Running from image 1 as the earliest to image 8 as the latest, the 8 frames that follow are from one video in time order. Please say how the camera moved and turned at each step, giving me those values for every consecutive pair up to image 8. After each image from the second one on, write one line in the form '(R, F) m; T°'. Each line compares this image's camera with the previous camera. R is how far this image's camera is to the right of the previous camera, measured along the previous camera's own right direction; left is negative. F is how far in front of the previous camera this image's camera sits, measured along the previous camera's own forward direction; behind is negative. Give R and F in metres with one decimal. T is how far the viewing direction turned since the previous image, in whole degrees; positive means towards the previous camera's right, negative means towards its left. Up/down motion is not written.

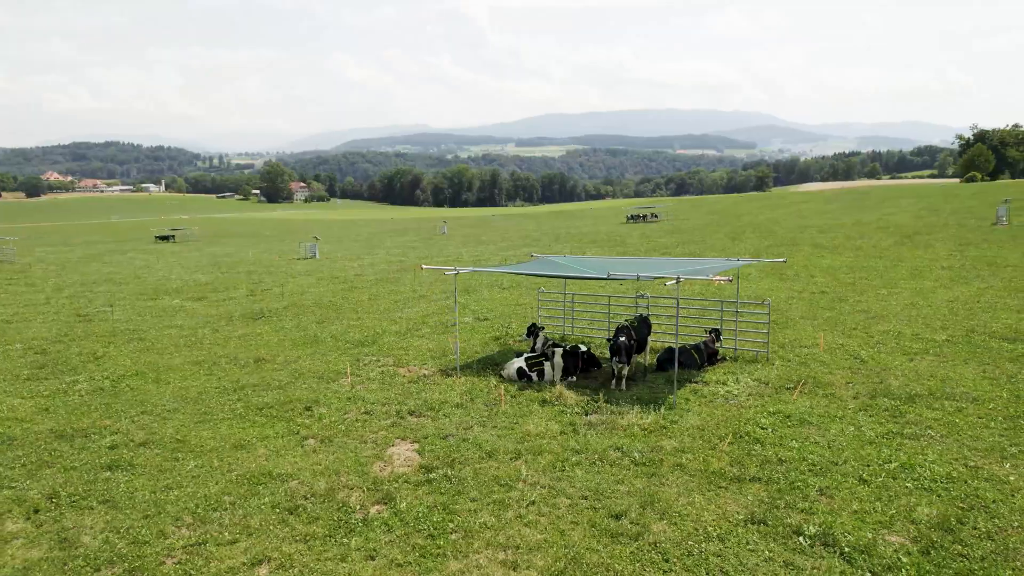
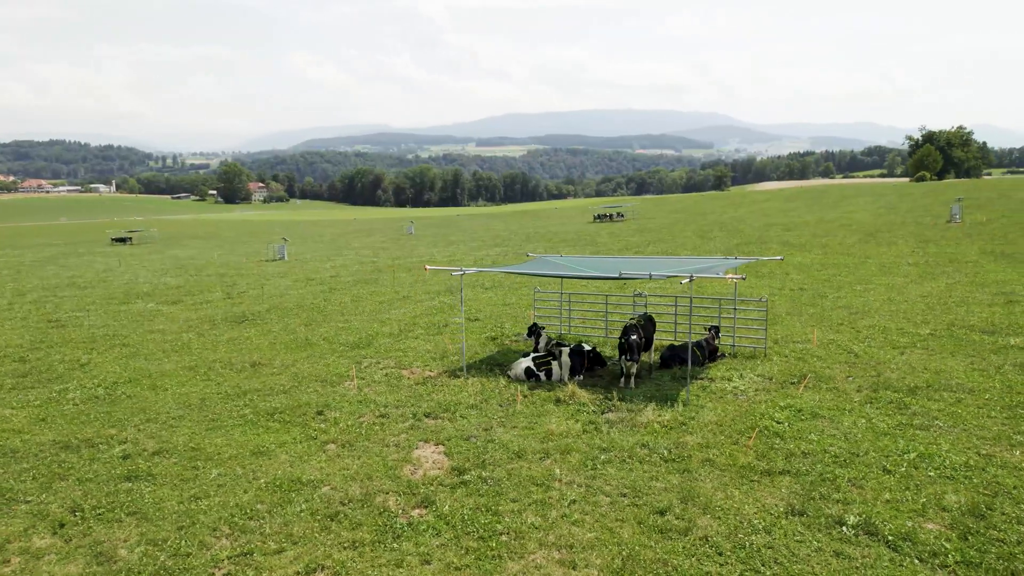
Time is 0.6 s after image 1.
(-0.9, 0.0) m; +3°
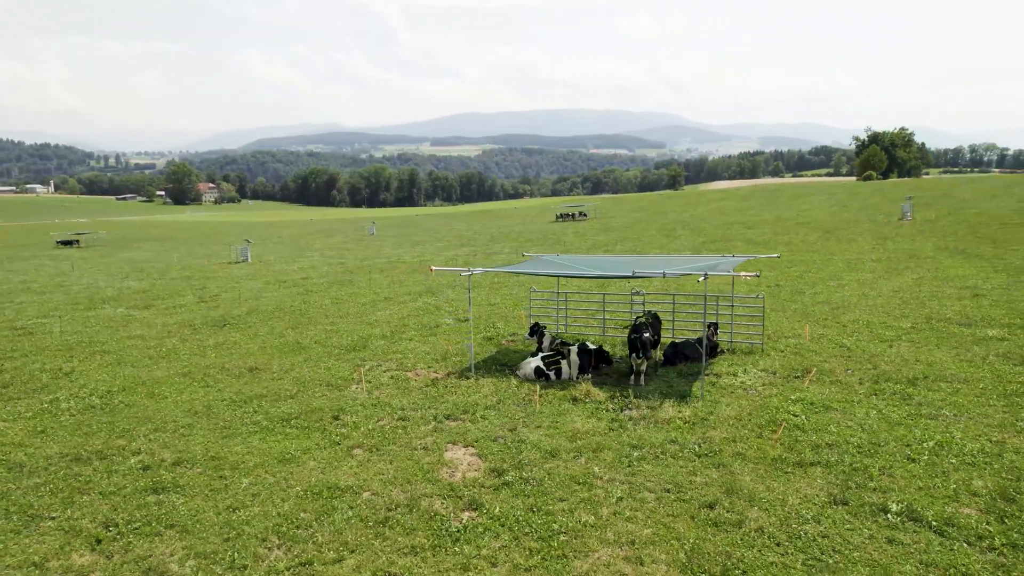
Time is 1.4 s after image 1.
(-1.1, 0.0) m; +4°
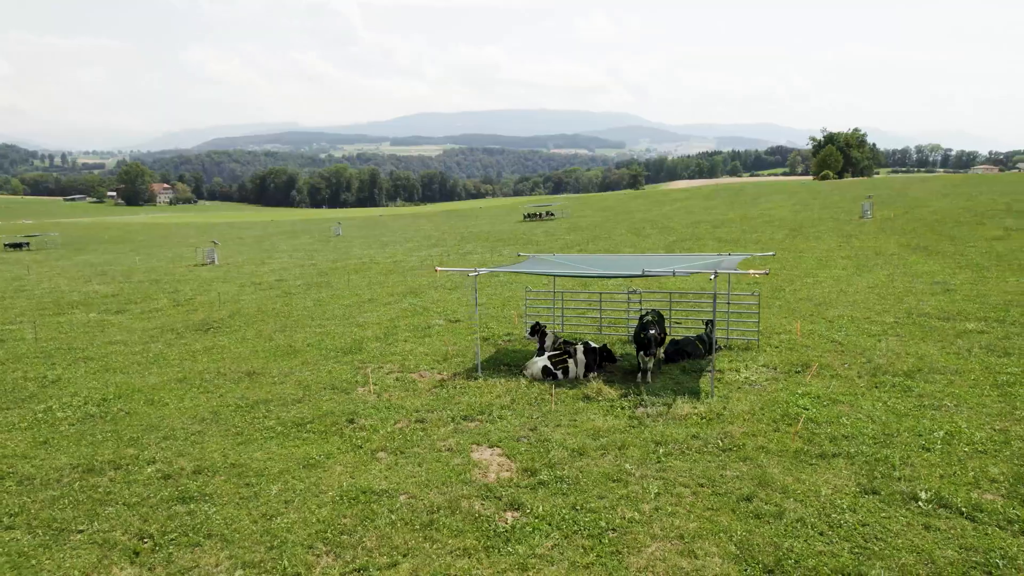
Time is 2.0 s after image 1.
(-0.9, 0.0) m; +3°
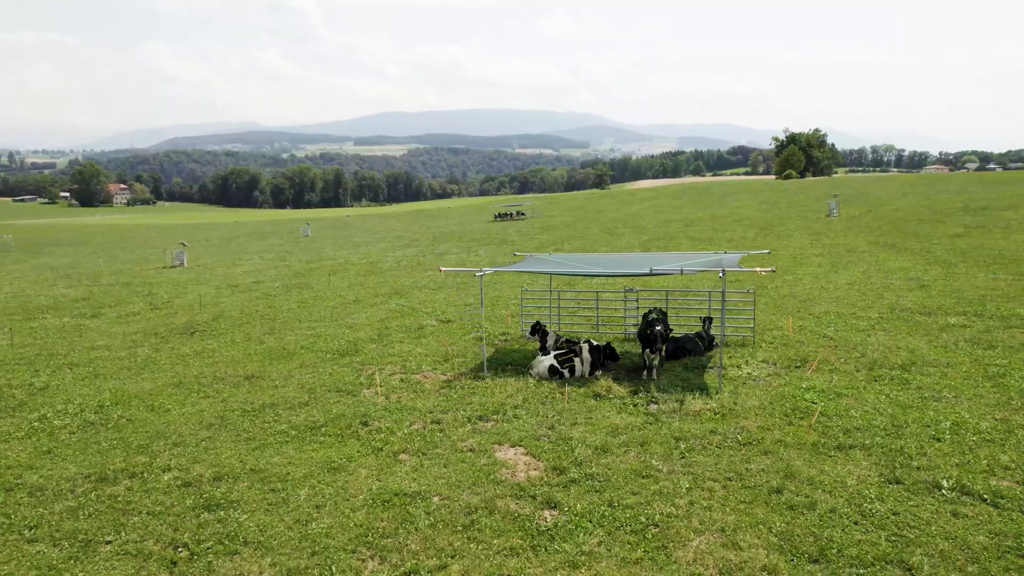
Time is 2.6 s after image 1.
(-0.8, 0.0) m; +3°
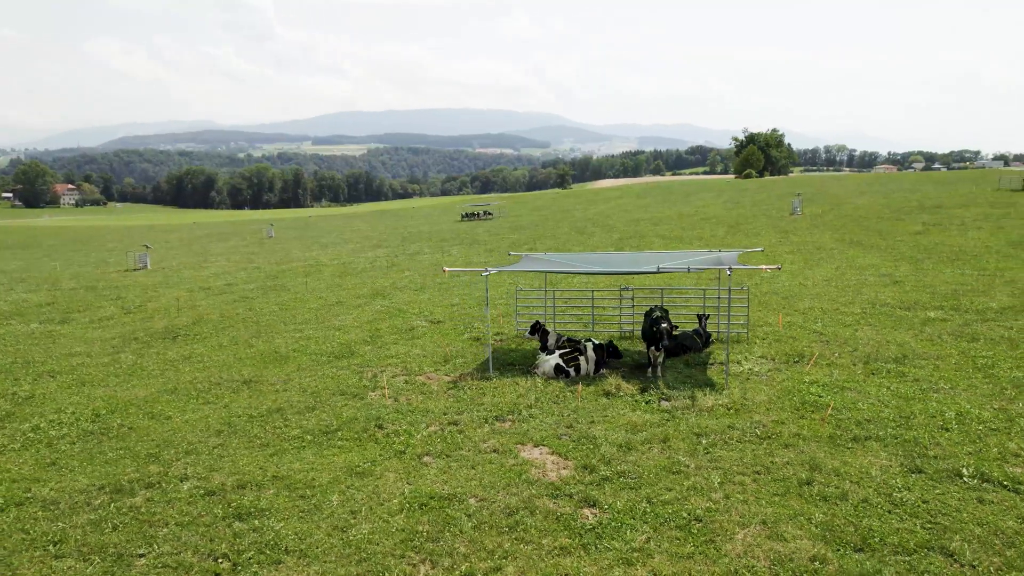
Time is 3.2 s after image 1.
(-0.9, 0.0) m; +3°
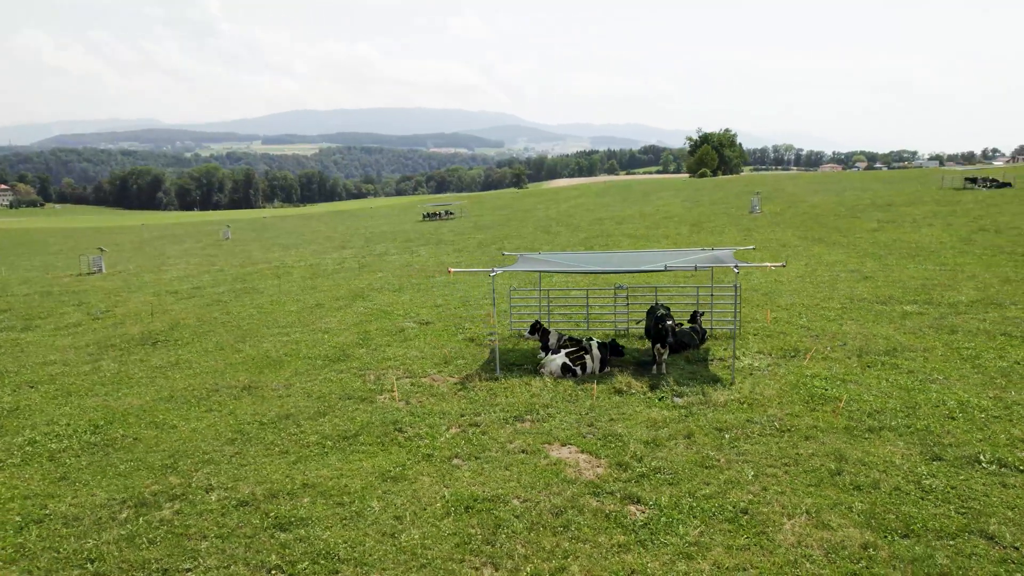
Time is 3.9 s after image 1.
(-1.1, 0.0) m; +4°
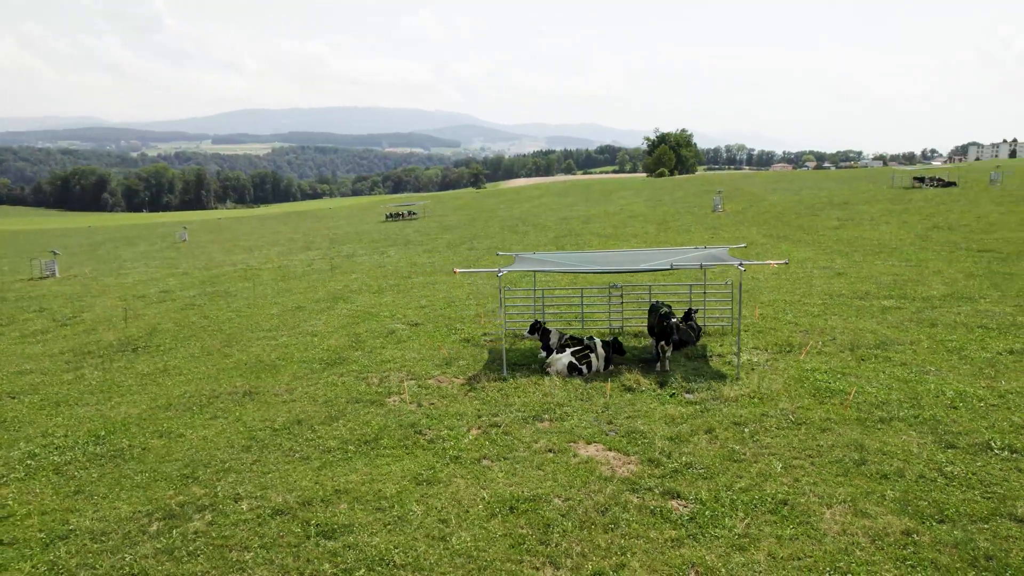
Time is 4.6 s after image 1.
(-1.0, 0.0) m; +4°
